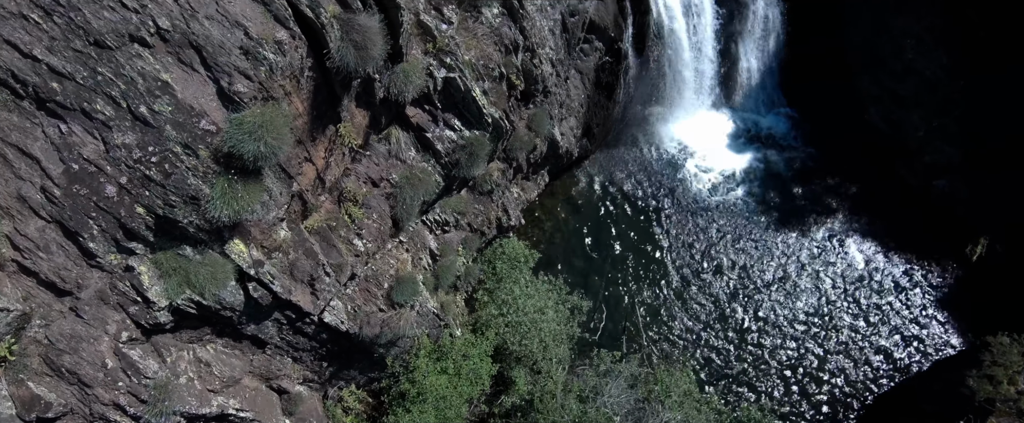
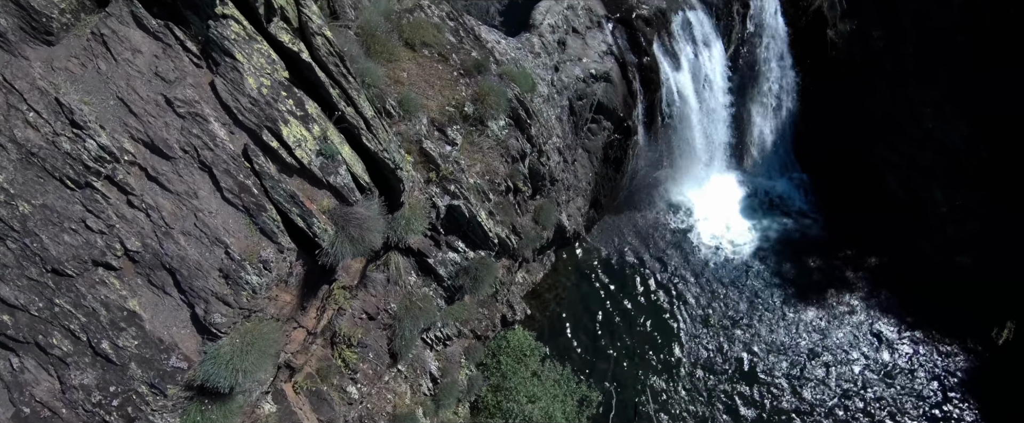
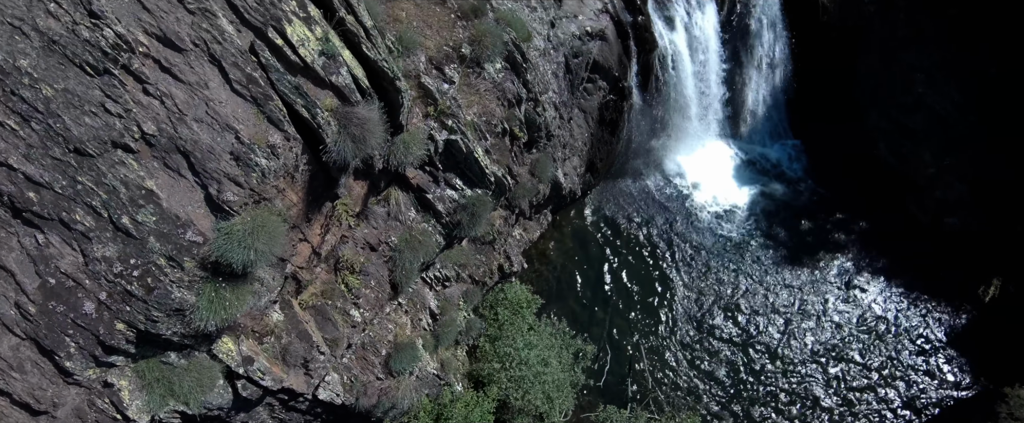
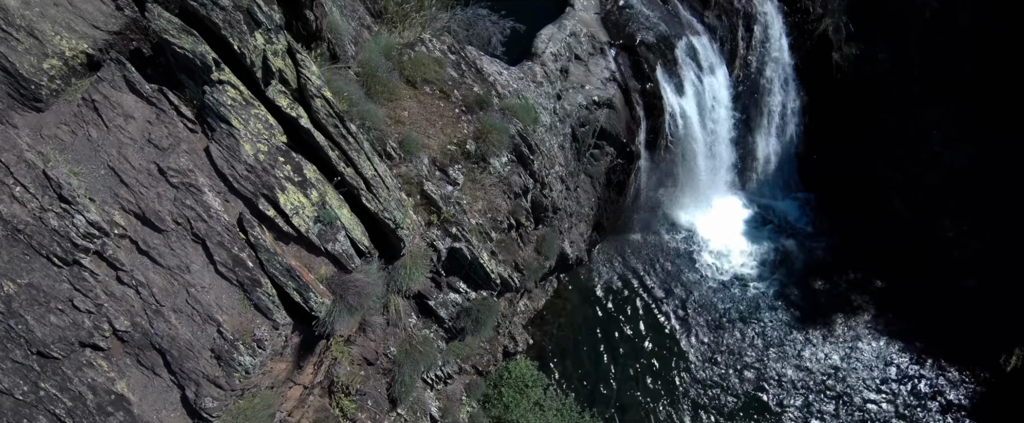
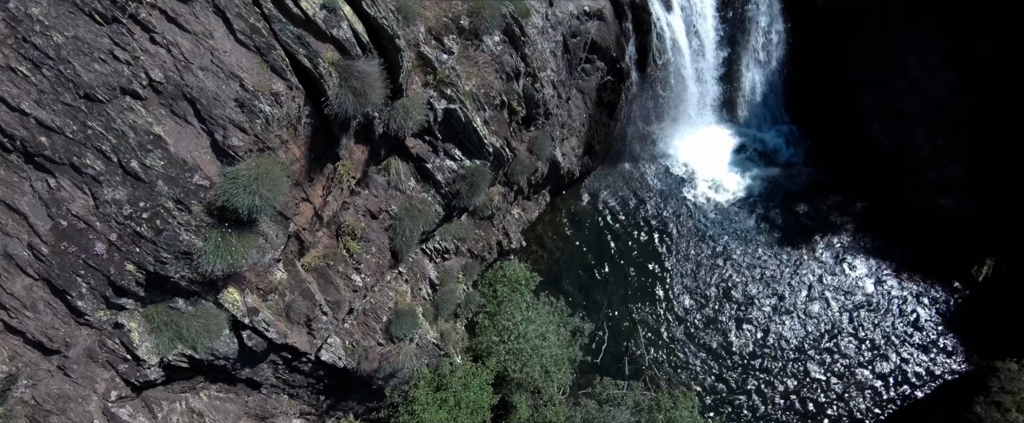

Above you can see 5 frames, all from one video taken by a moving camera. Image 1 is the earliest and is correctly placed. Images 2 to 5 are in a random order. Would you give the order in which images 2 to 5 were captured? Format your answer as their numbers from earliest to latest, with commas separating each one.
5, 3, 2, 4
